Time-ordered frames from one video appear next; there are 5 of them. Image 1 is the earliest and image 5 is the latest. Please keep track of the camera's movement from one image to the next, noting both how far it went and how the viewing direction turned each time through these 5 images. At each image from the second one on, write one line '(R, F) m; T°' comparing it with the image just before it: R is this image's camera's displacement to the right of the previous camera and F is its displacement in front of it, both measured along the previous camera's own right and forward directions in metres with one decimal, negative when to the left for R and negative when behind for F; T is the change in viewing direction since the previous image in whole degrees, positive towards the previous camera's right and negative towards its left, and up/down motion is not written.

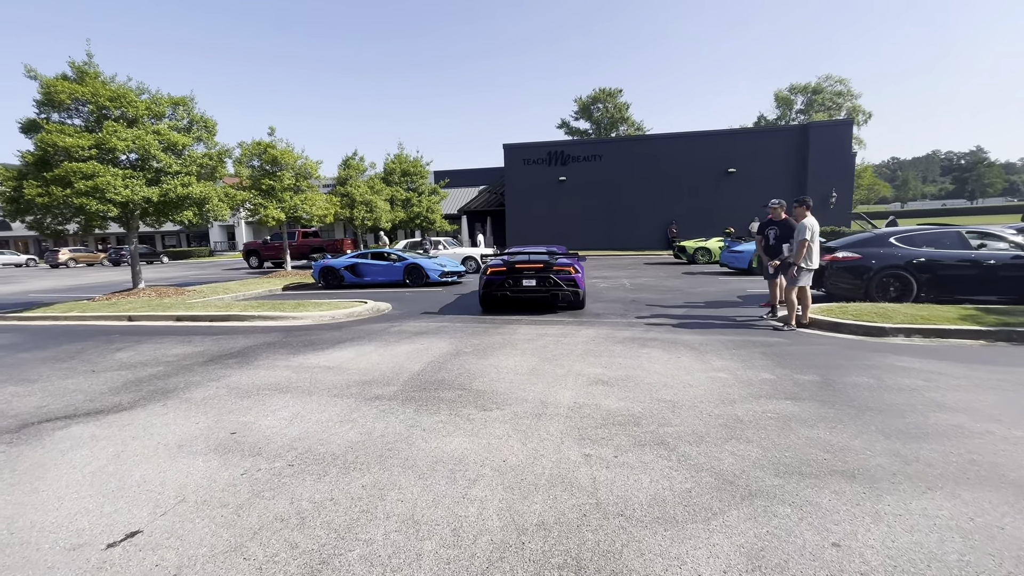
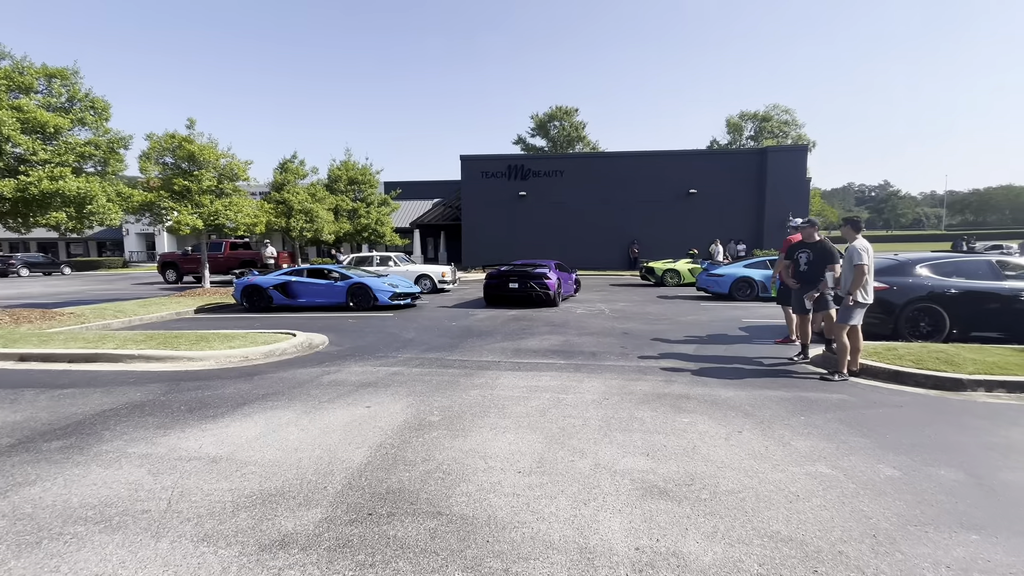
(-0.4, +1.9) m; +6°
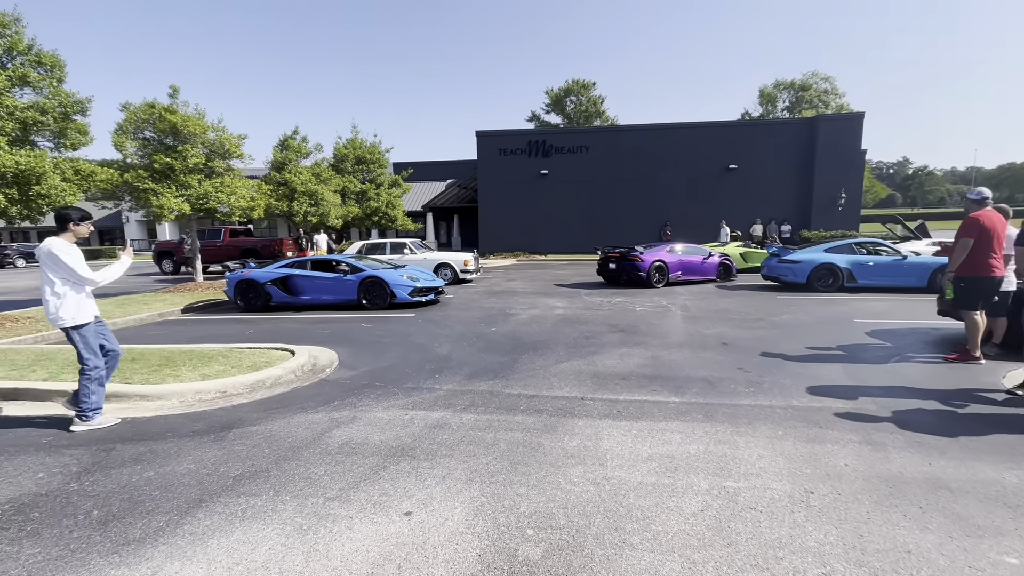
(-0.8, +2.1) m; -1°
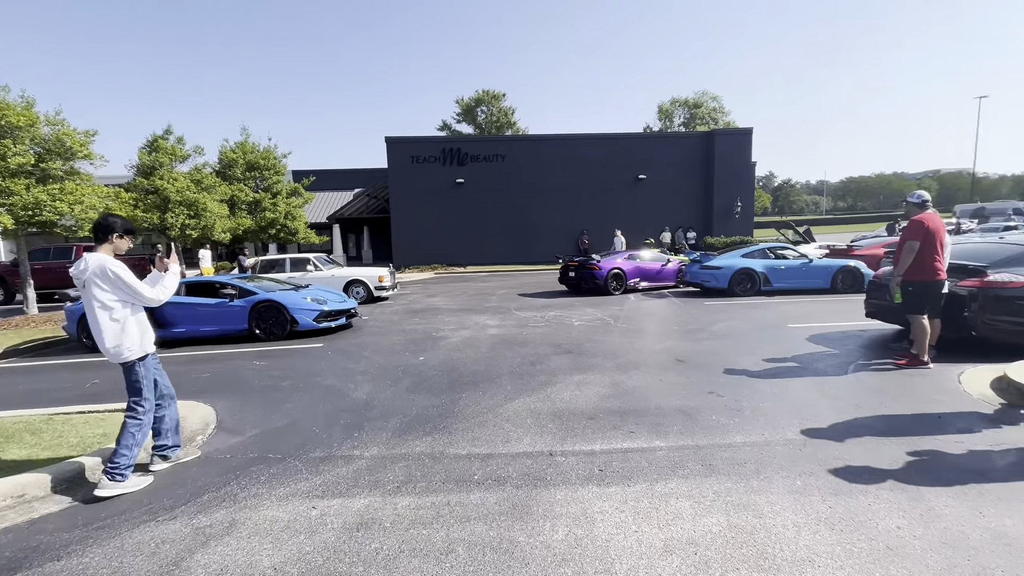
(-0.2, +1.1) m; +11°
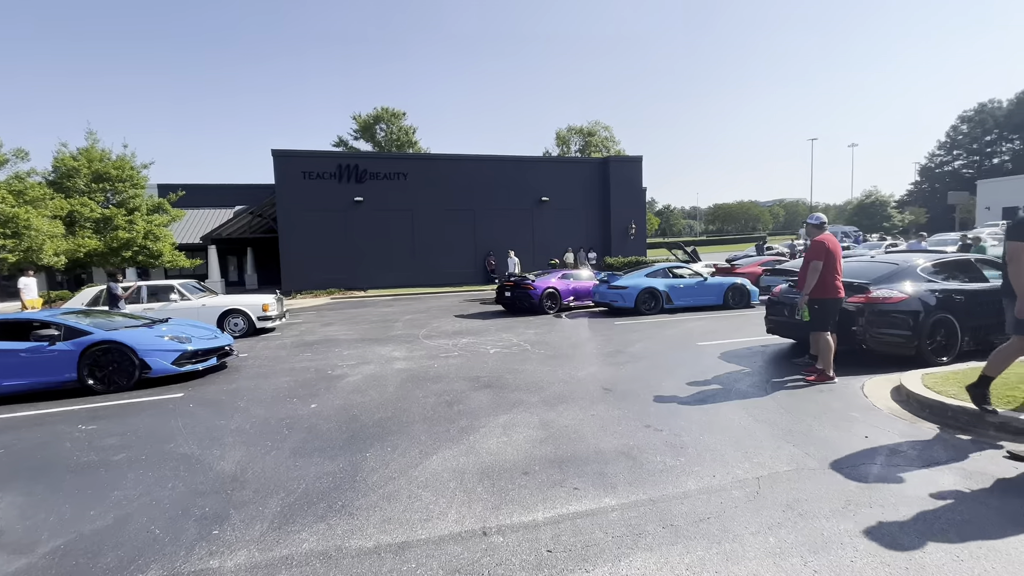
(-0.1, +0.7) m; +12°
